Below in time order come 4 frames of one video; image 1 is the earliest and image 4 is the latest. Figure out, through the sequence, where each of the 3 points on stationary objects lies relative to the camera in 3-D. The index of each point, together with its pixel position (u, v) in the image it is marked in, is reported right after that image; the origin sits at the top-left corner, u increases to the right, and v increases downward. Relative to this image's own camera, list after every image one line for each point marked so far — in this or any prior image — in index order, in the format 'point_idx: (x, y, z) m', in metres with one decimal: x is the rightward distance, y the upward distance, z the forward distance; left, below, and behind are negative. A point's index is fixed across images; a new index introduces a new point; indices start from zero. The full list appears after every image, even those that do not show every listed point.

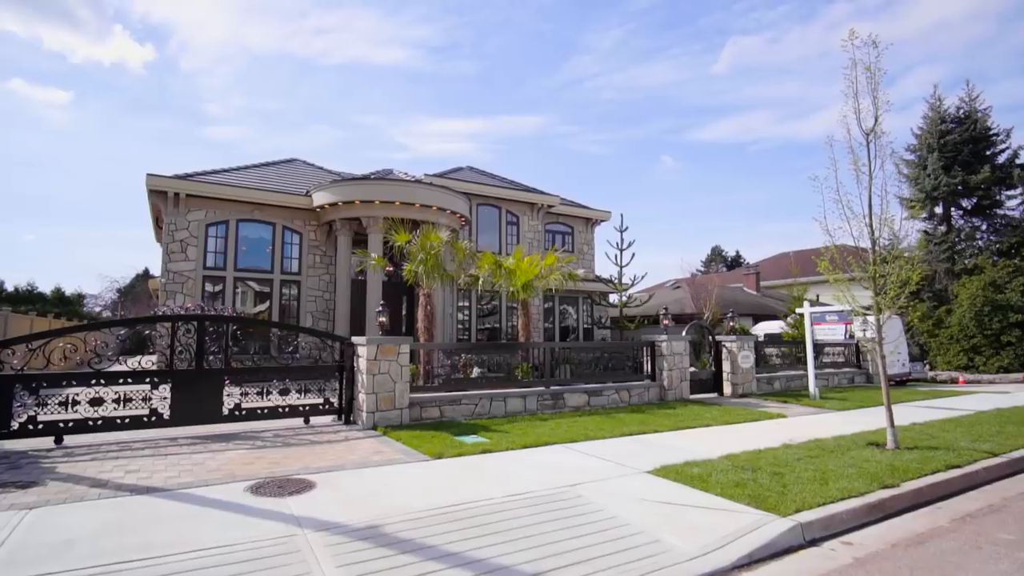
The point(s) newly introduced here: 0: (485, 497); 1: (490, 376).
0: (-0.2, -1.8, +4.7) m
1: (-0.2, -1.6, +9.7) m
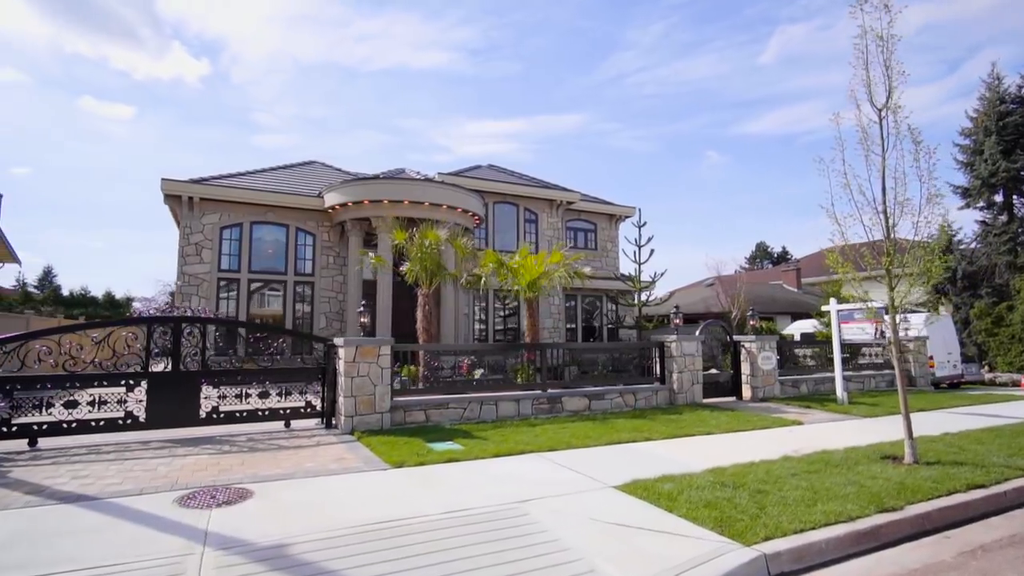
0: (-0.7, -1.8, +4.3) m
1: (-0.4, -1.6, +9.3) m
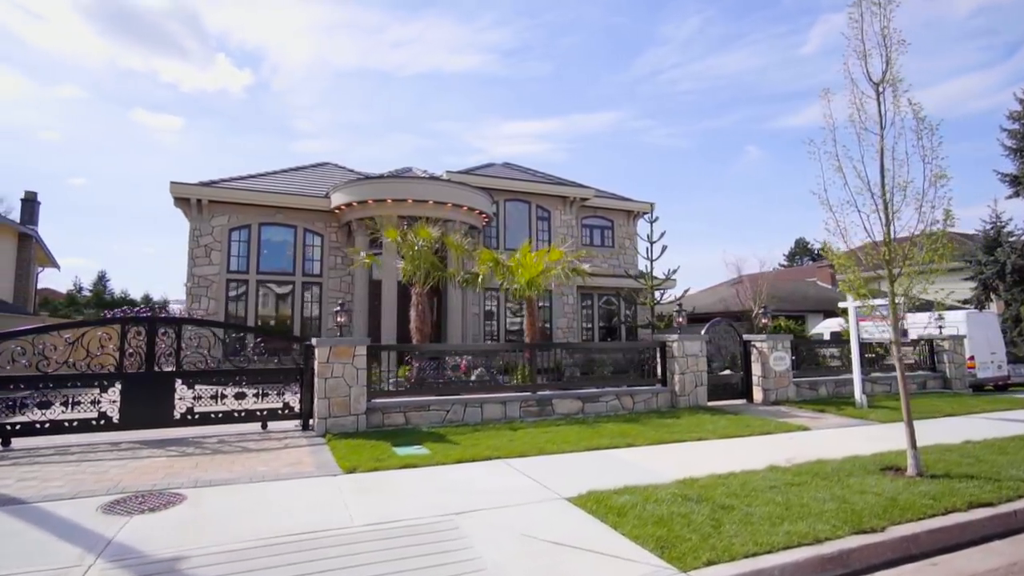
0: (-1.3, -1.8, +4.0) m
1: (-0.6, -1.5, +9.0) m
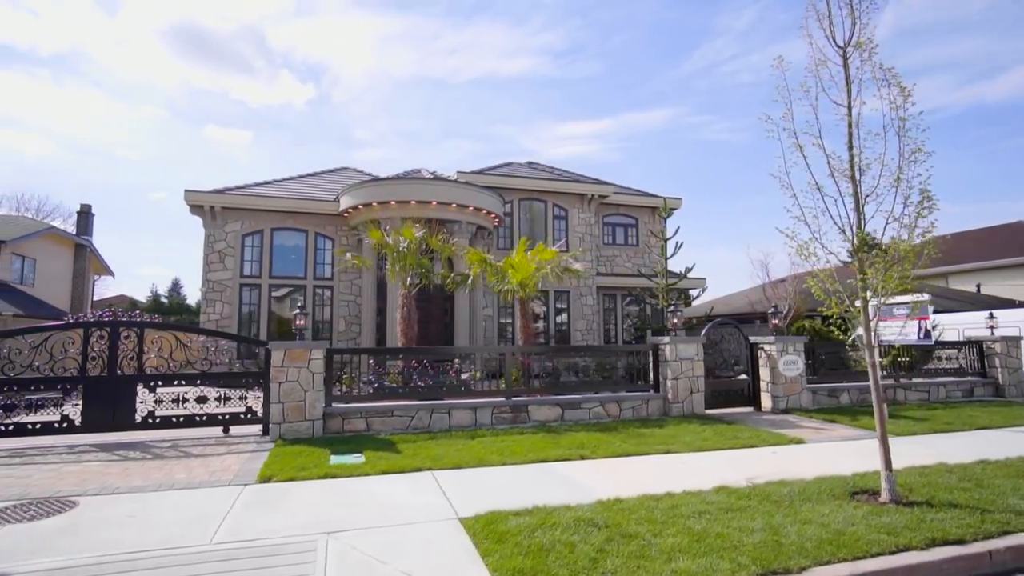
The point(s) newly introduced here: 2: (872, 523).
0: (-2.2, -1.8, +3.7) m
1: (-1.0, -1.6, +8.6) m
2: (+2.7, -1.8, +4.0) m
